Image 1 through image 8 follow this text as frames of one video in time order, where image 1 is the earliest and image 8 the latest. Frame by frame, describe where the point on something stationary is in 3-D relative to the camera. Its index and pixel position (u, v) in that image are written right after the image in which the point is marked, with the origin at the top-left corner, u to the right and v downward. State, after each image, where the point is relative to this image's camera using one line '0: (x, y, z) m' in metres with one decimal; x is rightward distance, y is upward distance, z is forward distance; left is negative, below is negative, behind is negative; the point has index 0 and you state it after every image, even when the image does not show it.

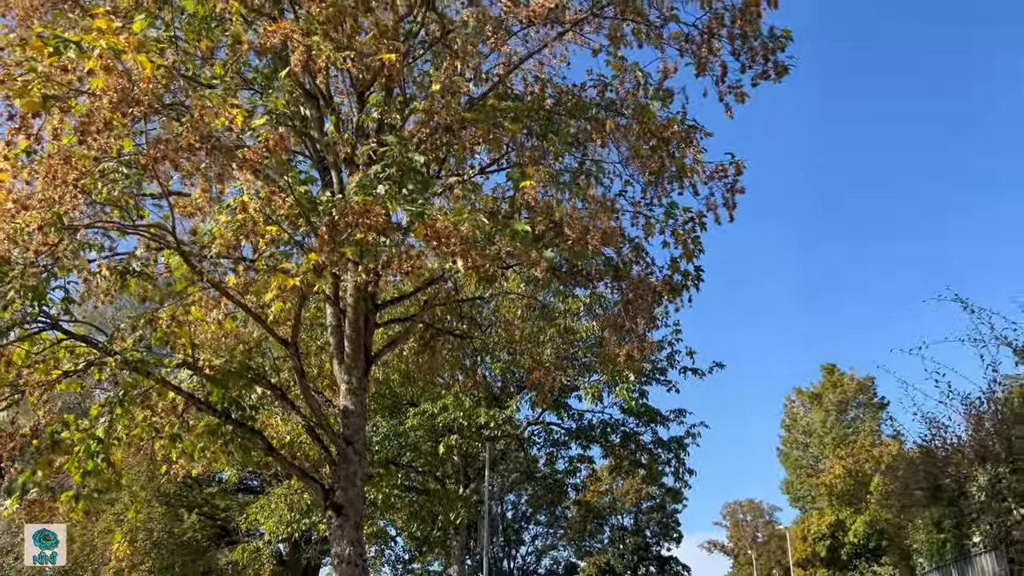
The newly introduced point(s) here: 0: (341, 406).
0: (-2.0, -1.4, +9.9) m
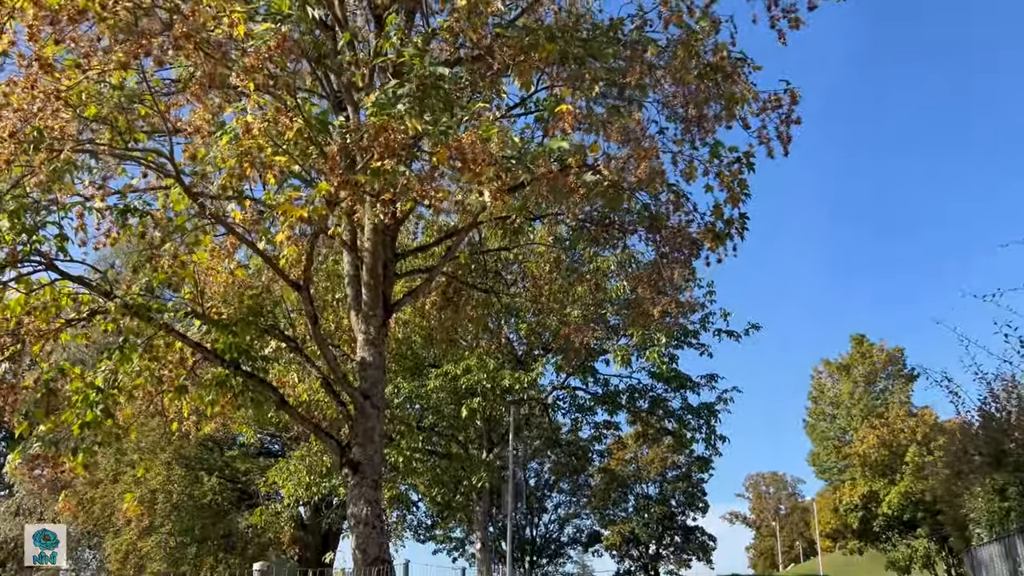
0: (-1.7, -0.7, +9.3) m
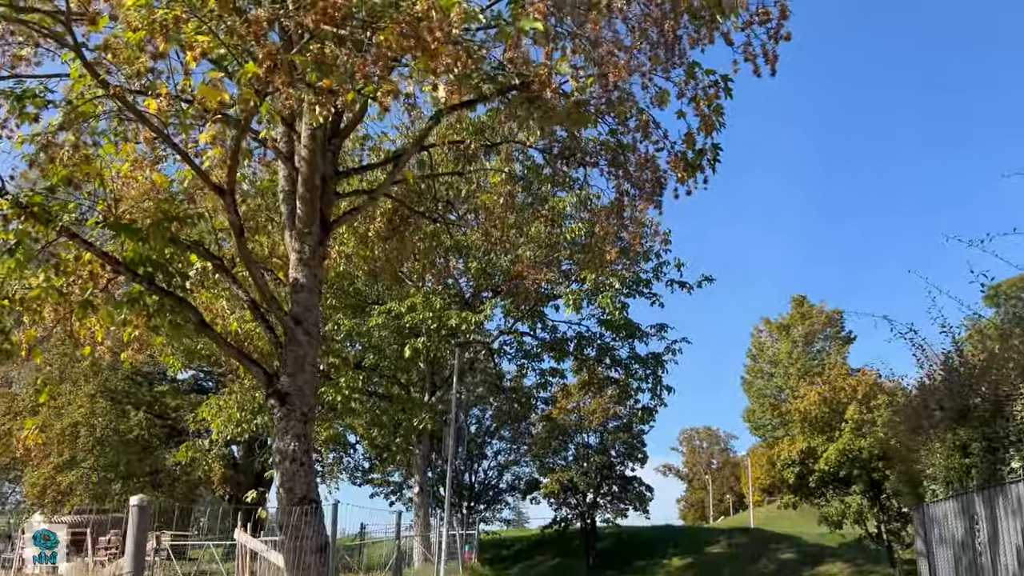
0: (-2.2, +0.1, +8.4) m
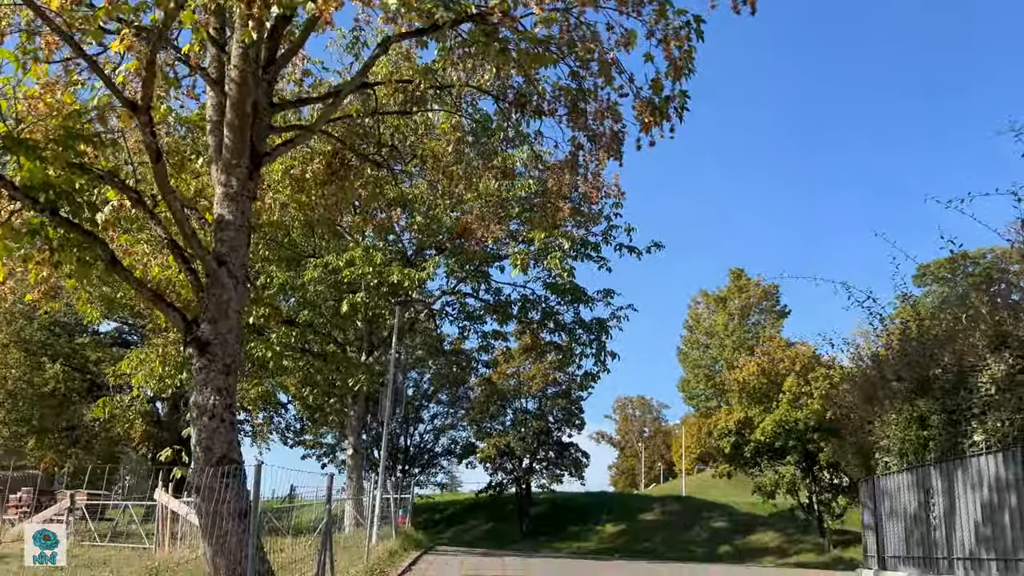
0: (-2.6, +0.6, +7.5) m
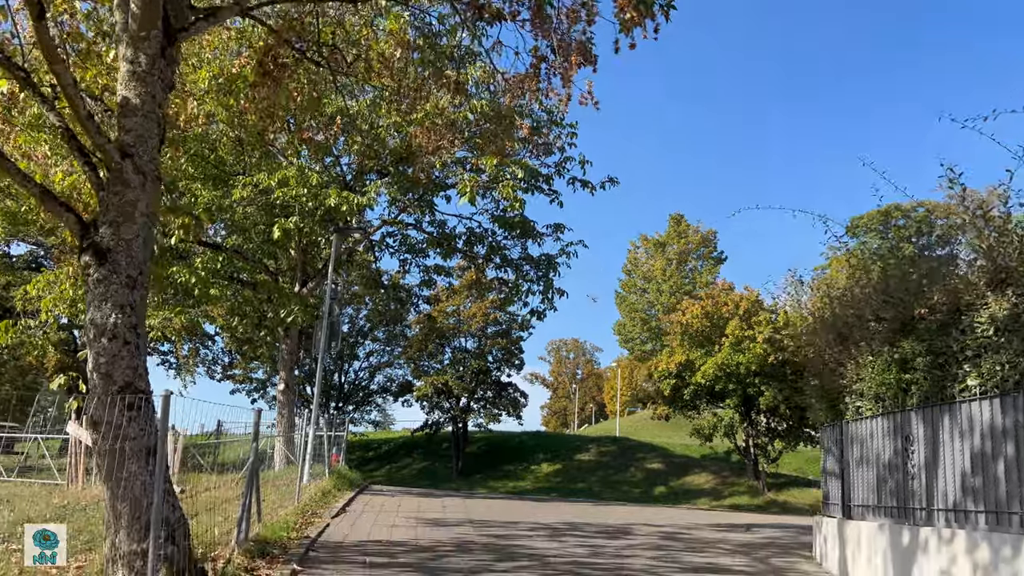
0: (-2.8, +1.4, +6.2) m
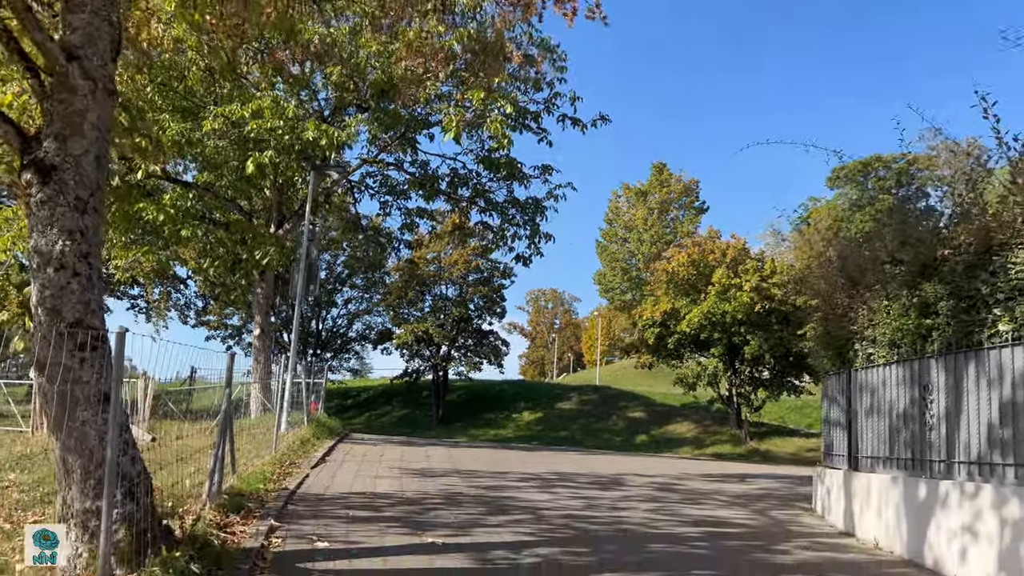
0: (-2.8, +1.8, +5.4) m
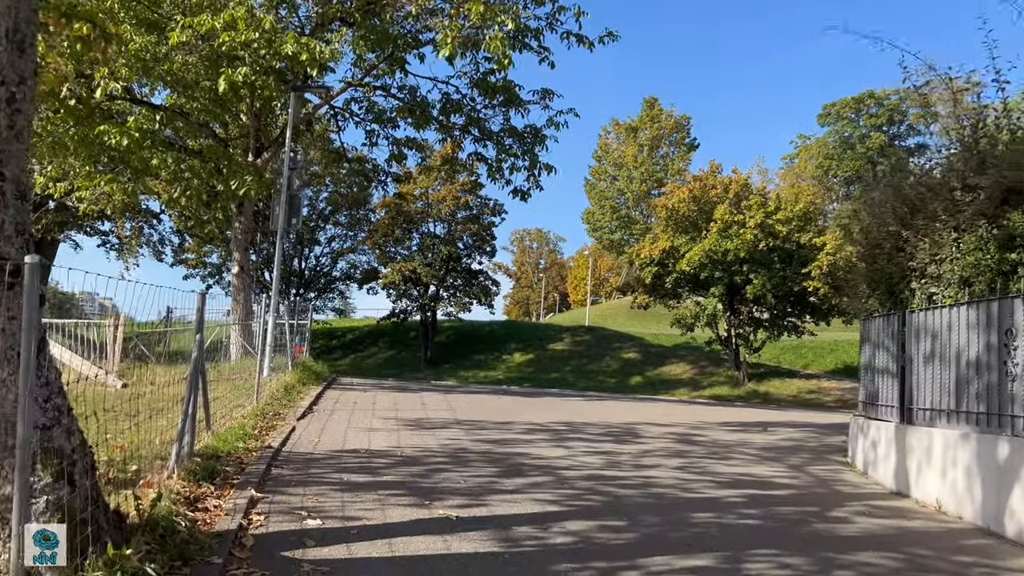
0: (-2.6, +2.2, +4.0) m
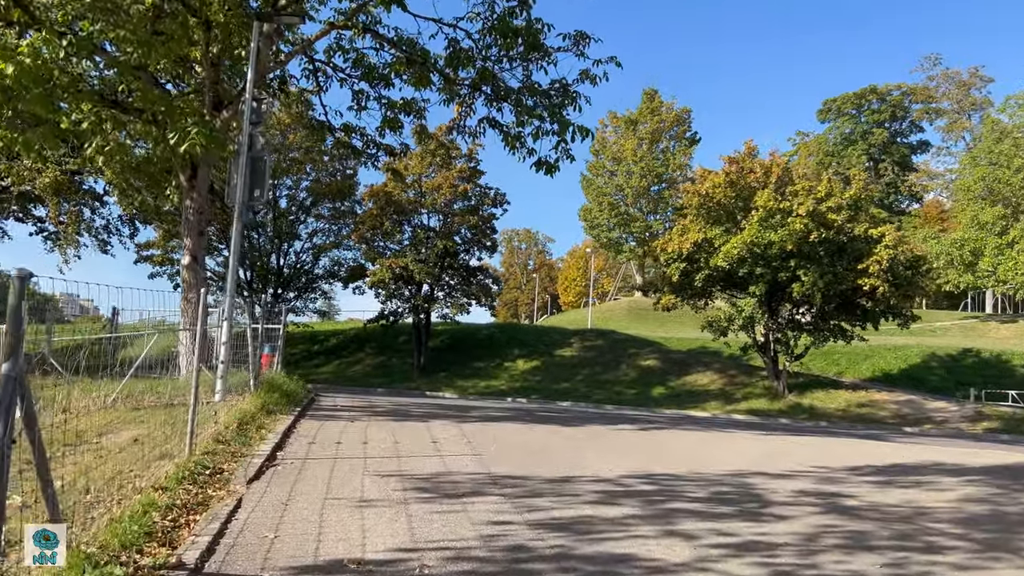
0: (-1.9, +2.3, +0.3) m
